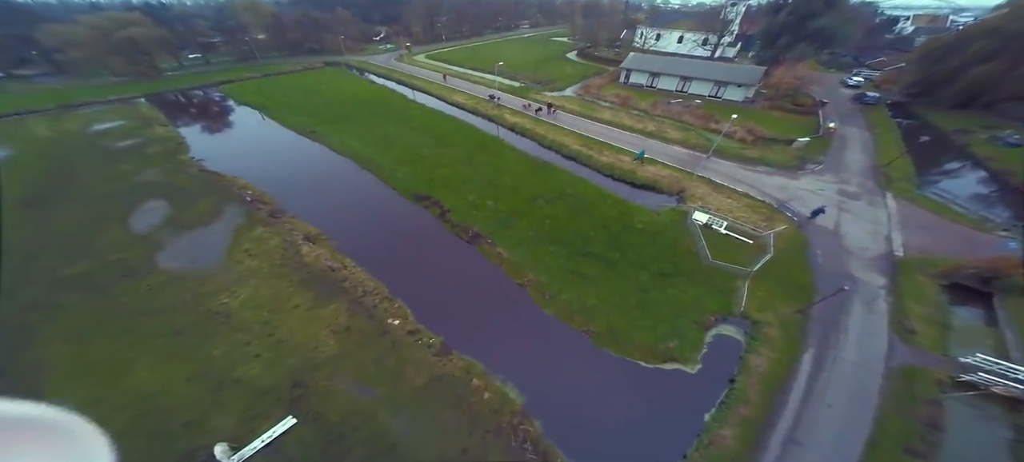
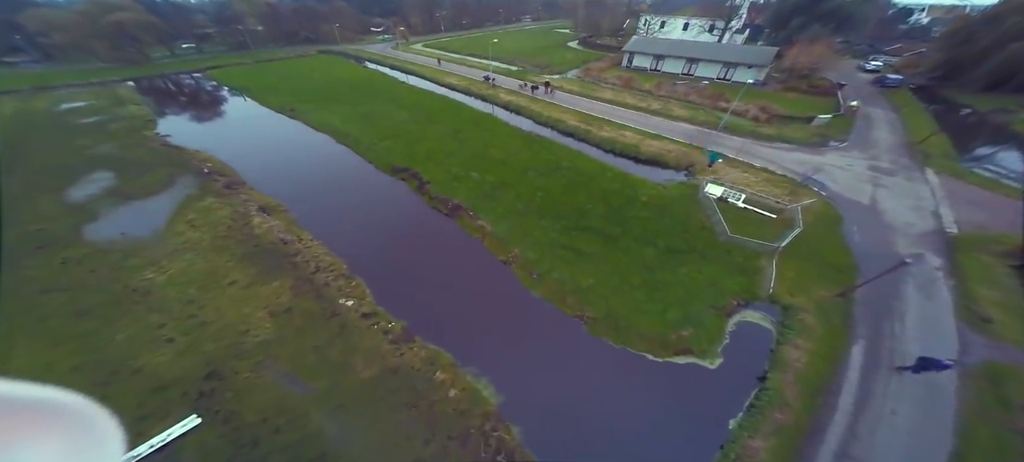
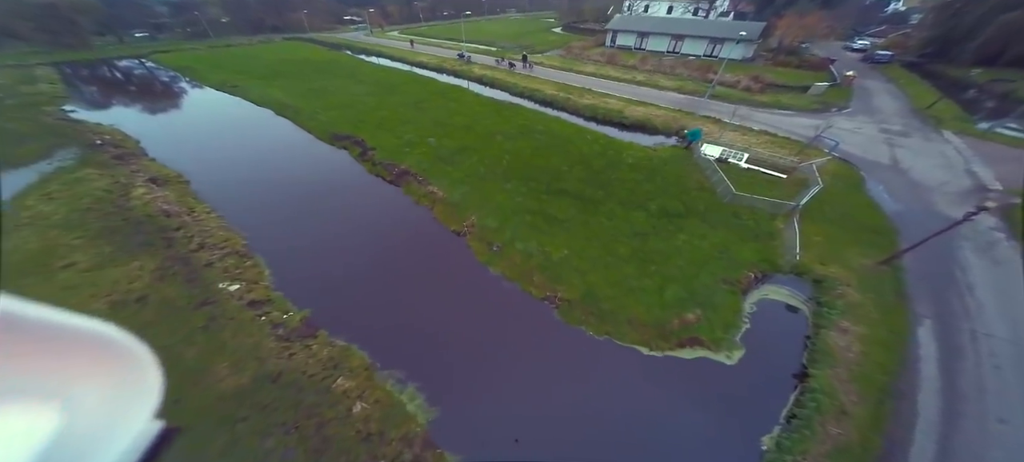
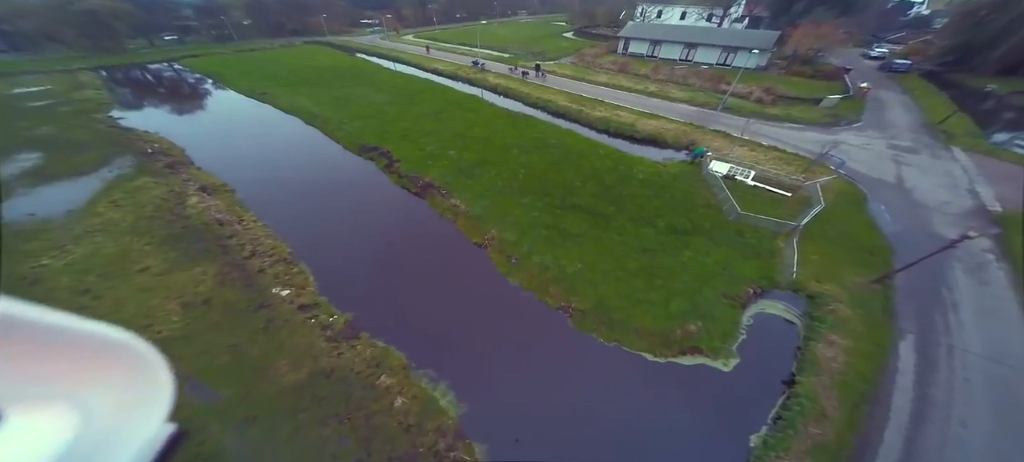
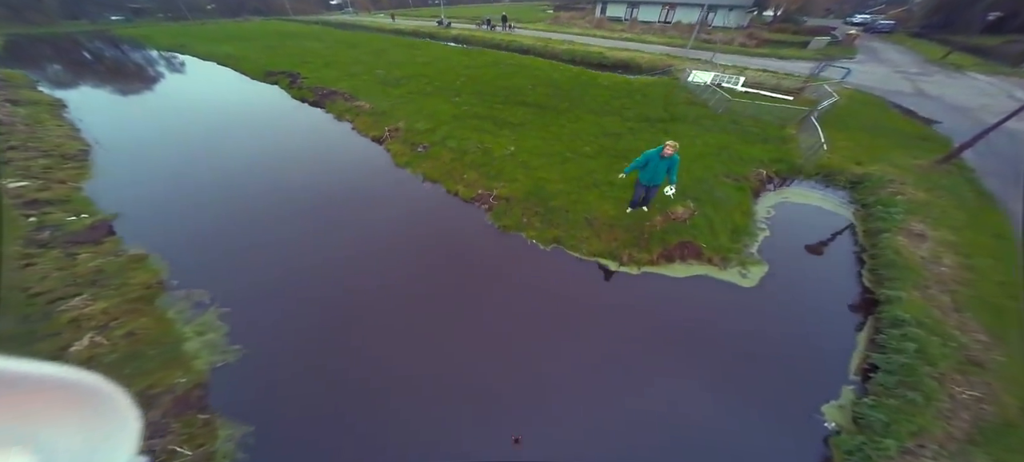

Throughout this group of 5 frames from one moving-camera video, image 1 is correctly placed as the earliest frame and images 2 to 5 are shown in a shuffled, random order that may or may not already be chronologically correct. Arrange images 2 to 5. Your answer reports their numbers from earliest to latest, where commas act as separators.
2, 4, 3, 5
